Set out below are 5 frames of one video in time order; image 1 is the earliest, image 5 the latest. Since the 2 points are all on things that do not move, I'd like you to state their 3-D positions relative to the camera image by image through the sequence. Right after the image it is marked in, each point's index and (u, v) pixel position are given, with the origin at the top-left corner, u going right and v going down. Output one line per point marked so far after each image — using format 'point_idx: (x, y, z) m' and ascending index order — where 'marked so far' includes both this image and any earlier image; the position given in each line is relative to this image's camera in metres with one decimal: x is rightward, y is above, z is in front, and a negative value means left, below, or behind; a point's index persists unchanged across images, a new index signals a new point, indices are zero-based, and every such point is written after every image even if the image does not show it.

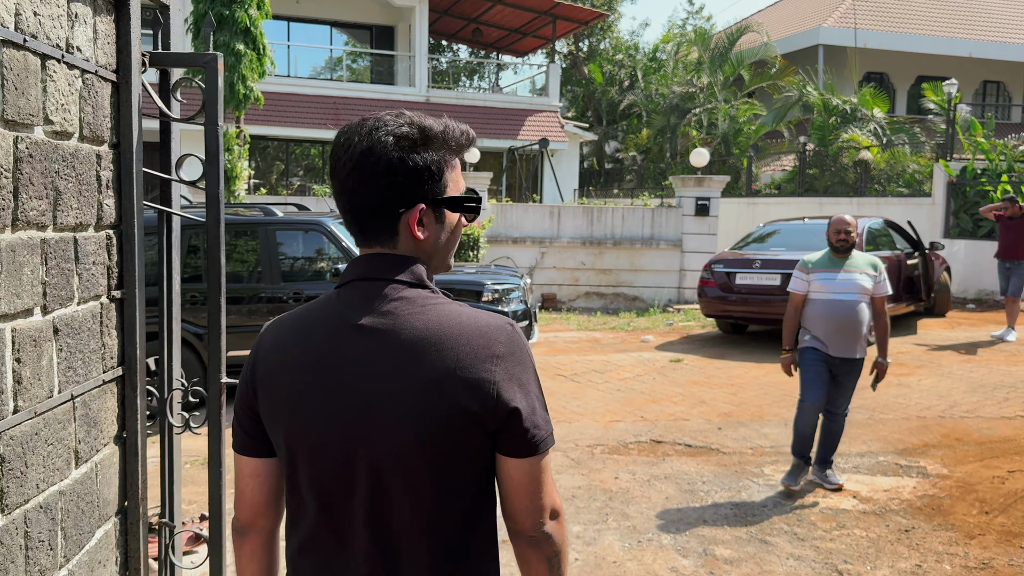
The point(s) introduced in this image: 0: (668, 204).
0: (+2.3, +1.3, +13.0) m
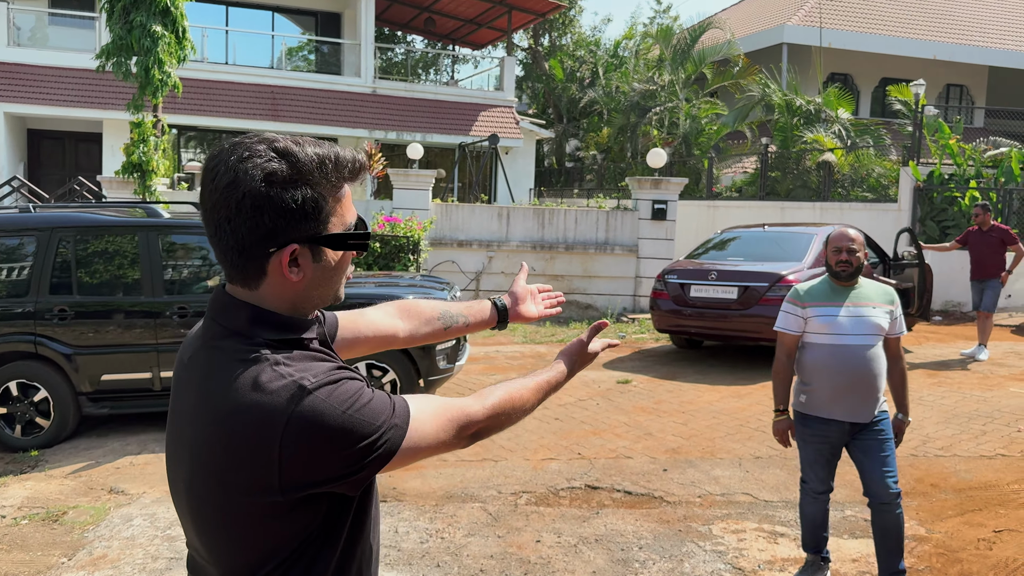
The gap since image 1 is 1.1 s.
0: (+1.6, +1.2, +12.3) m
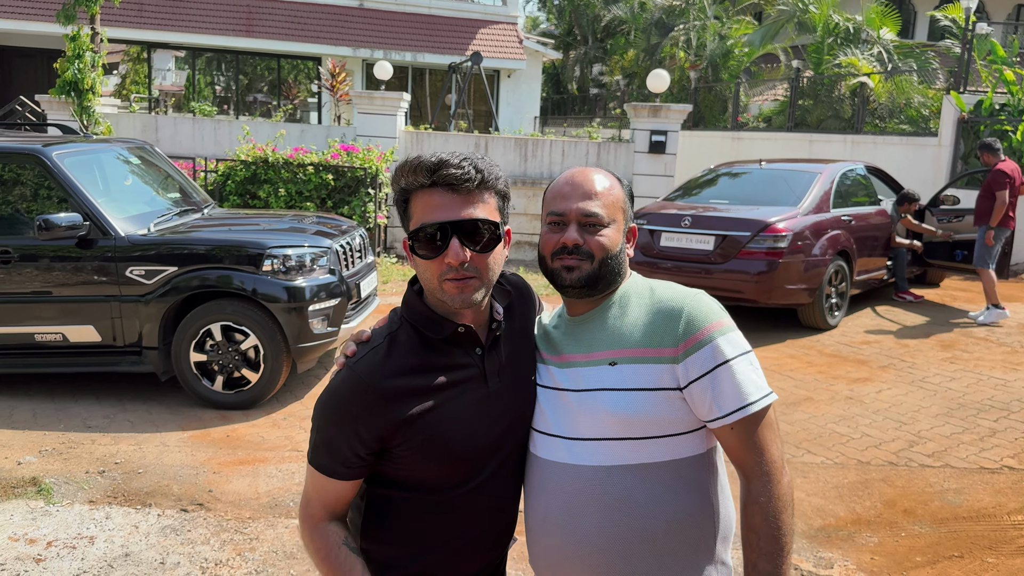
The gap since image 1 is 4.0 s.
0: (+1.4, +1.9, +10.9) m
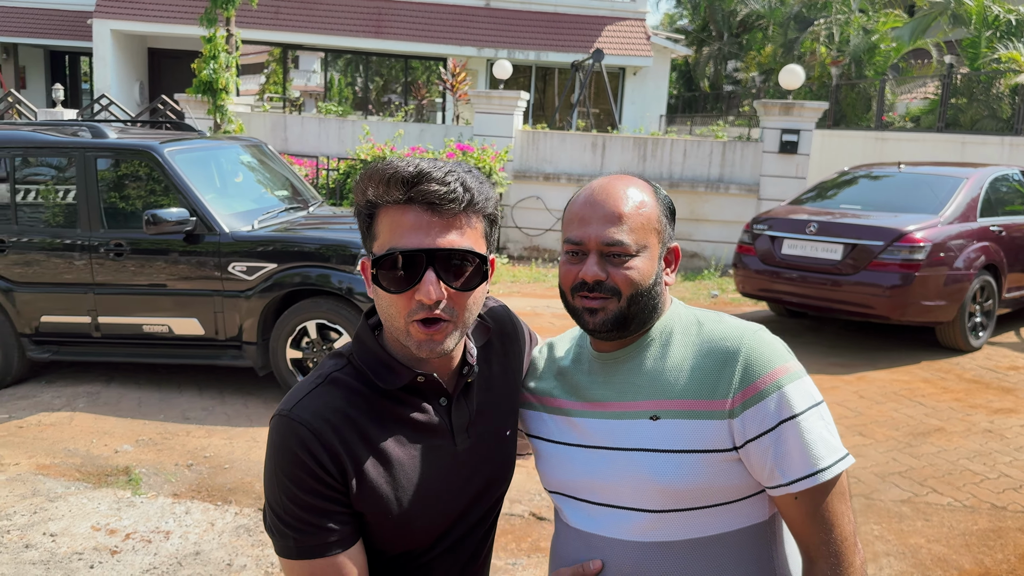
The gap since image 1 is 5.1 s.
0: (+2.9, +1.8, +10.4) m
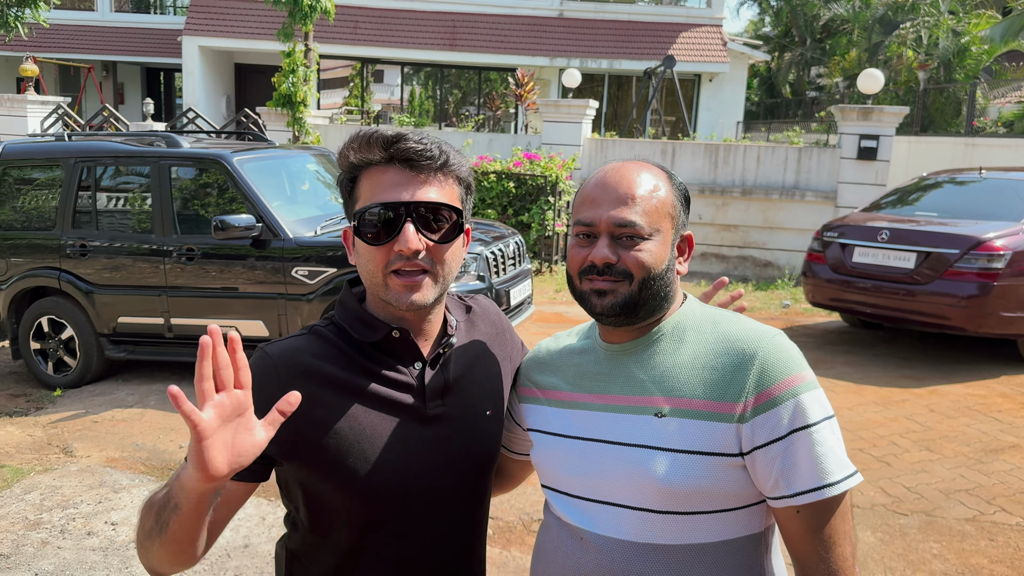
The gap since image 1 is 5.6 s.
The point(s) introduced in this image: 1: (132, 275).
0: (+3.7, +1.7, +10.1) m
1: (-2.4, +0.1, +5.4) m
